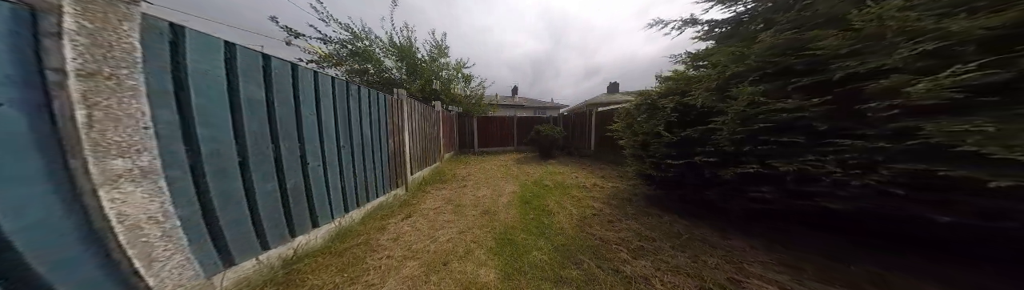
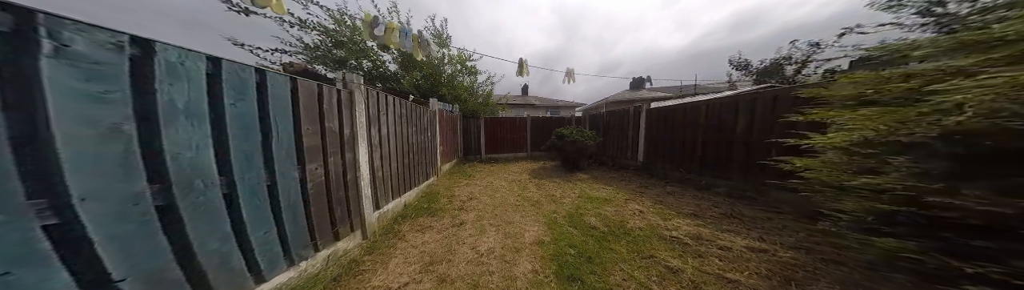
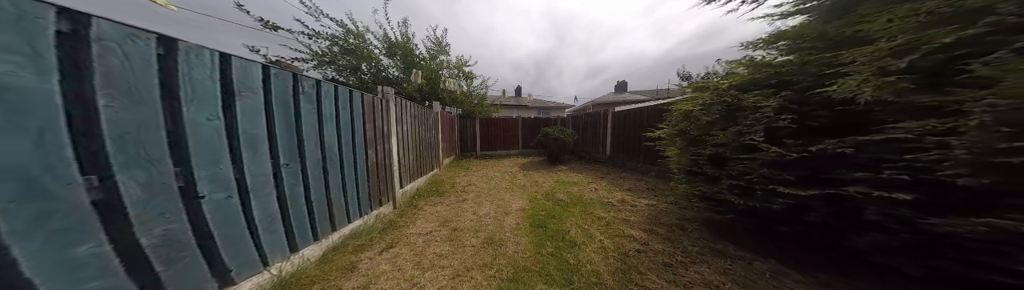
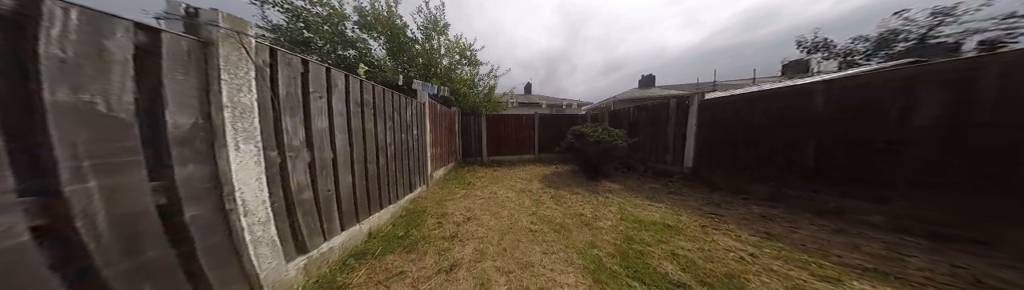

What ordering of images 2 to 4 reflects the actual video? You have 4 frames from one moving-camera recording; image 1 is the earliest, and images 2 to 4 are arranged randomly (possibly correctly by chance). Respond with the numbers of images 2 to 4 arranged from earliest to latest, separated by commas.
3, 2, 4
